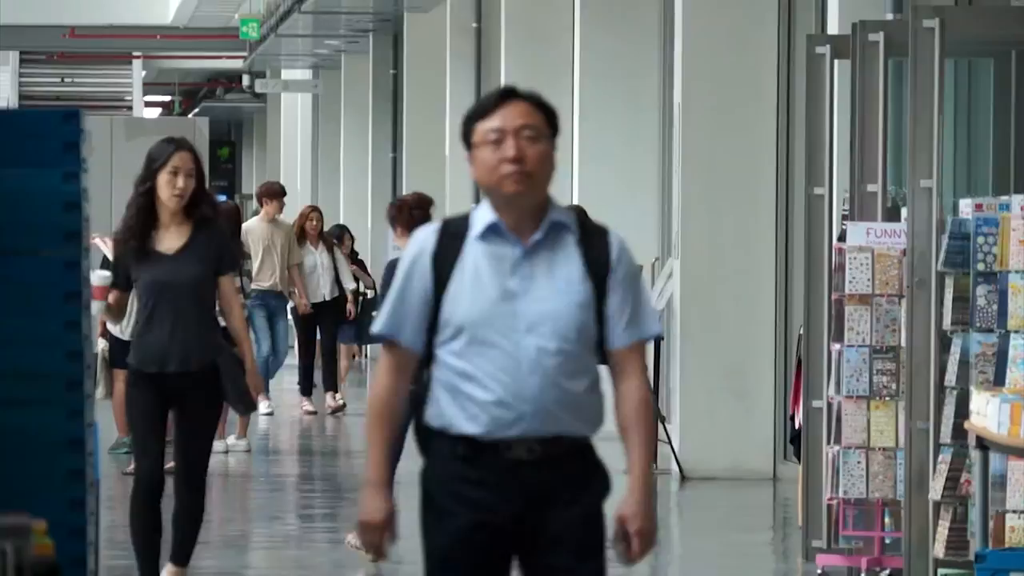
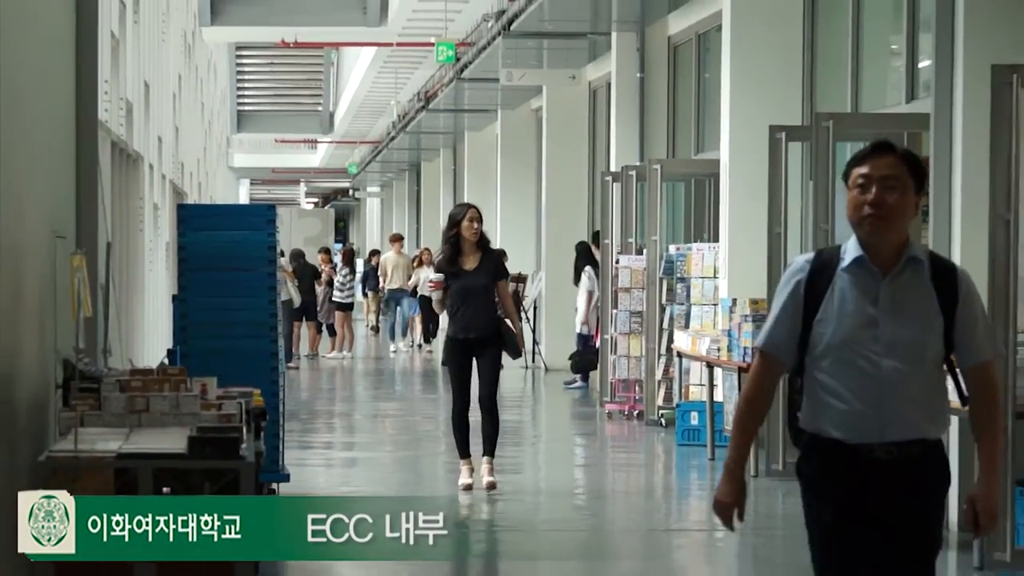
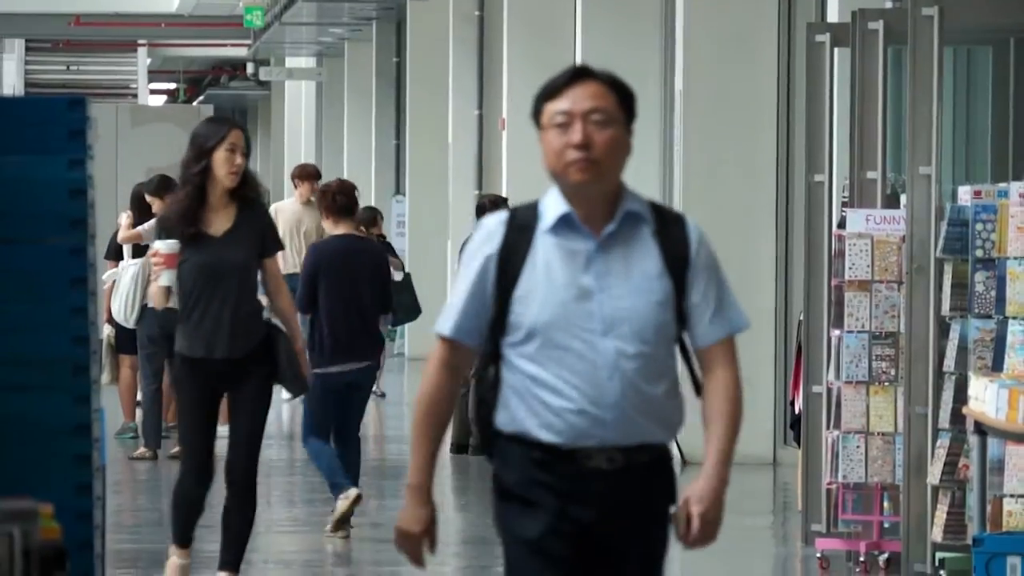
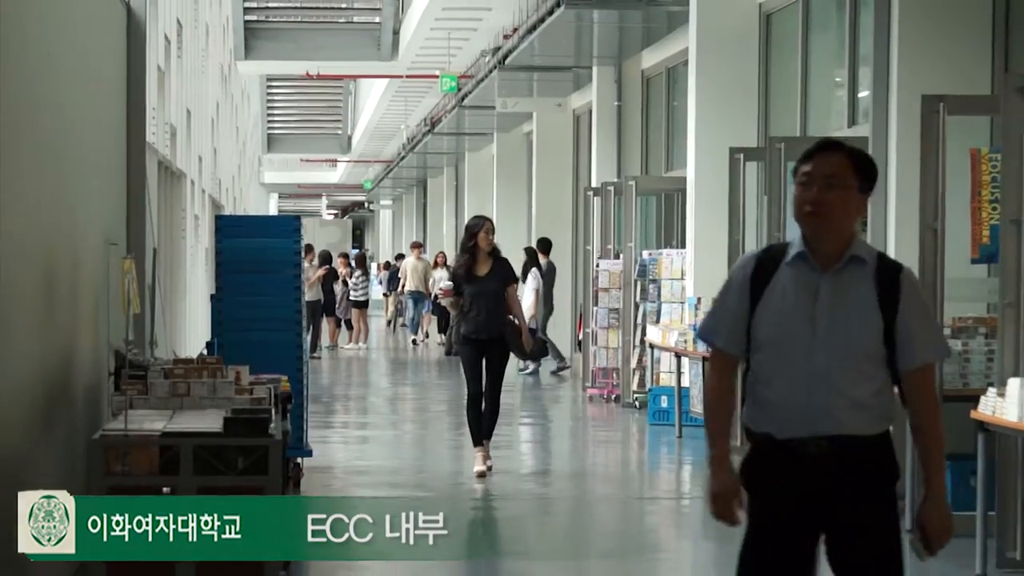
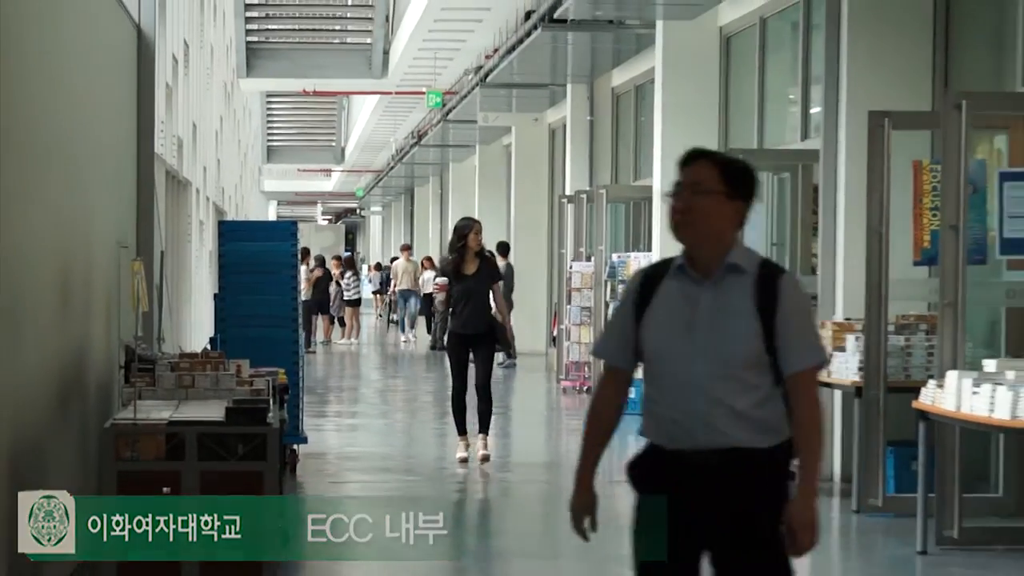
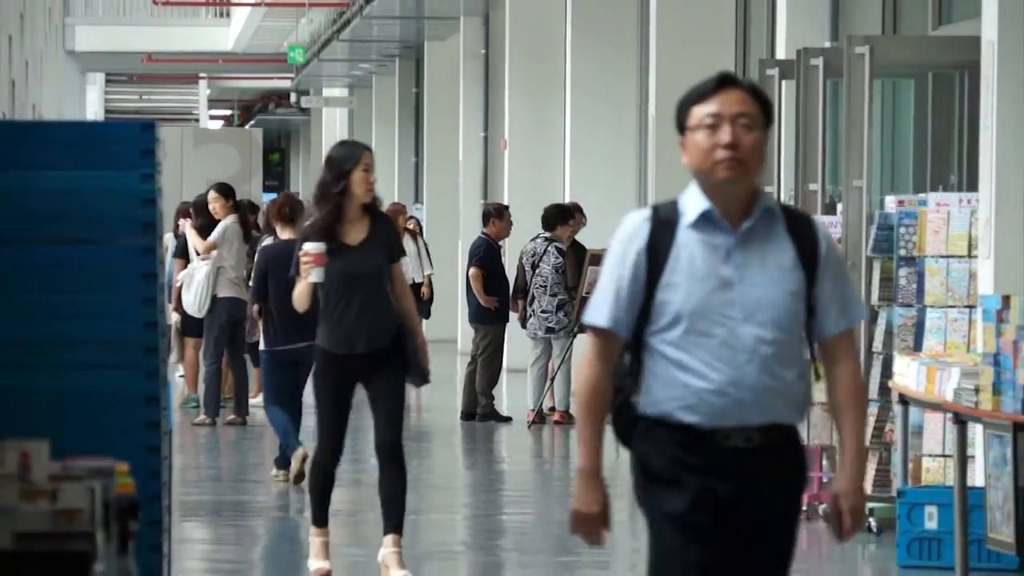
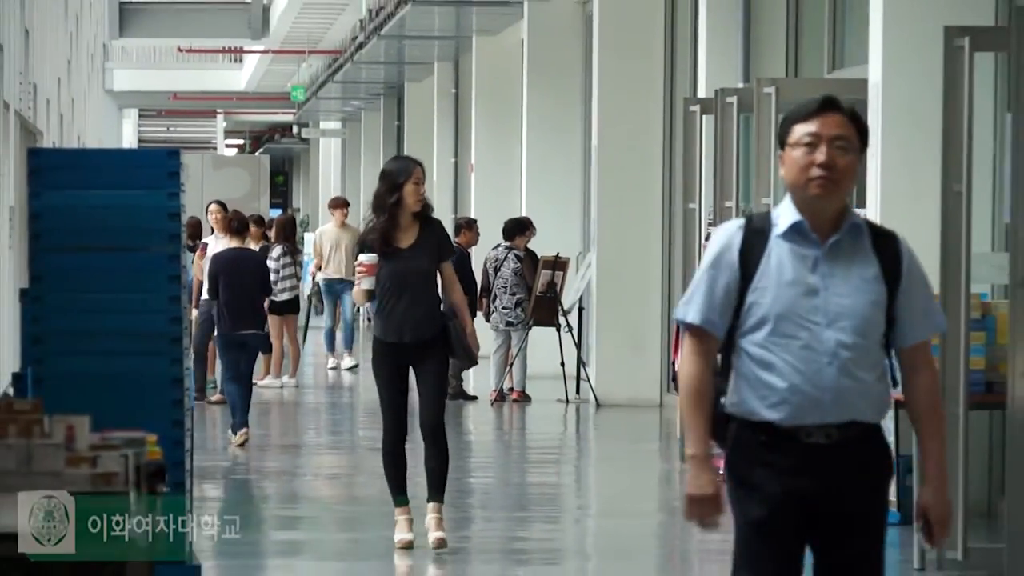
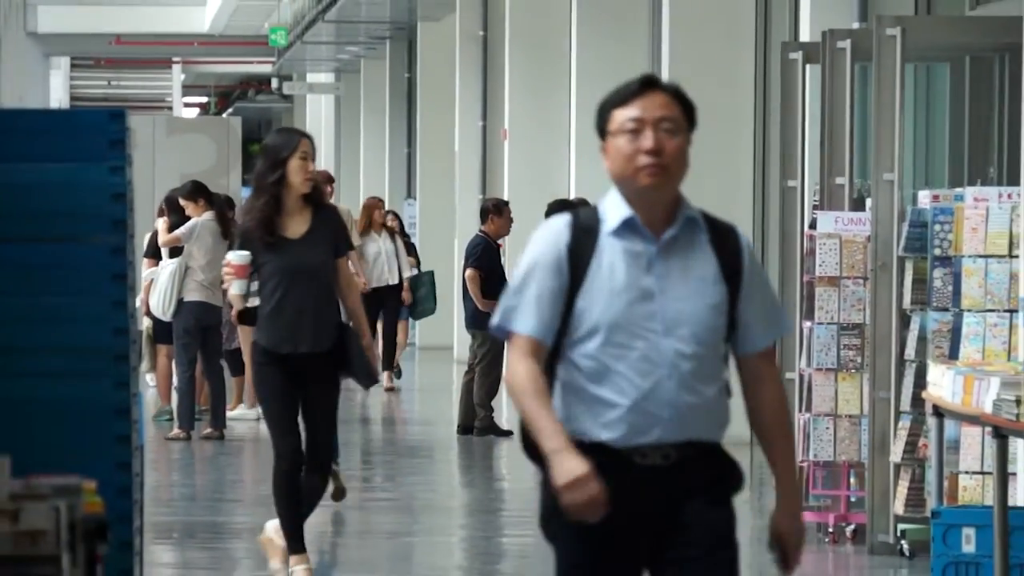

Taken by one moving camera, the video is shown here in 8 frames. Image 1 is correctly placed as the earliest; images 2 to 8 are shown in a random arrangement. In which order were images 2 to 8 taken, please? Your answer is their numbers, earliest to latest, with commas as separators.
3, 8, 6, 7, 2, 4, 5
